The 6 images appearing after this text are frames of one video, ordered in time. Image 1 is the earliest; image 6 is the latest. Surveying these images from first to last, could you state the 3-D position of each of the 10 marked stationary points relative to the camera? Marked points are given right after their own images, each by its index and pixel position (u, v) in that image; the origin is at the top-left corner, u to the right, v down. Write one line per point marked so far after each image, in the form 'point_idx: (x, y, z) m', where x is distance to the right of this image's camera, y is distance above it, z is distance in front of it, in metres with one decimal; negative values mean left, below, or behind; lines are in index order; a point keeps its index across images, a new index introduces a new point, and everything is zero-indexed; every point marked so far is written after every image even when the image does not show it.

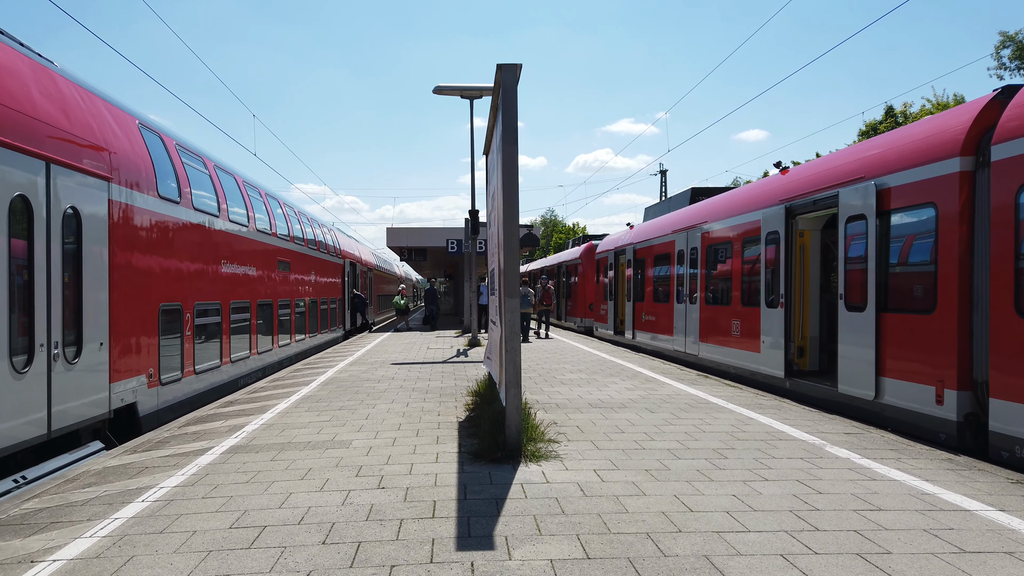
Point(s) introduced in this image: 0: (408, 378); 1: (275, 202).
0: (-1.6, -1.4, +9.7) m
1: (-5.2, +1.9, +14.0) m
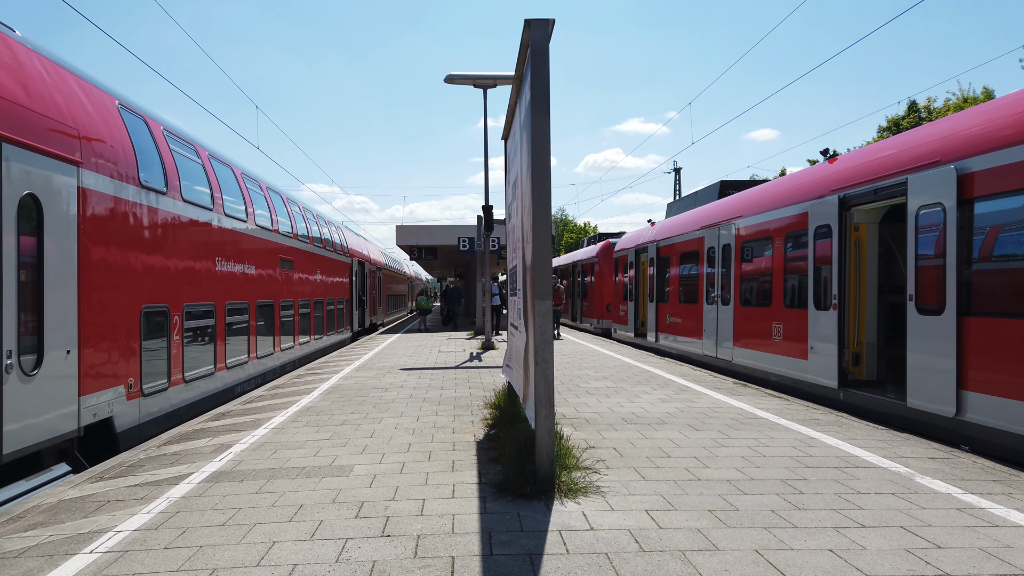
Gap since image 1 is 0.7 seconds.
0: (-1.3, -1.4, +8.9) m
1: (-4.8, +1.9, +13.2) m
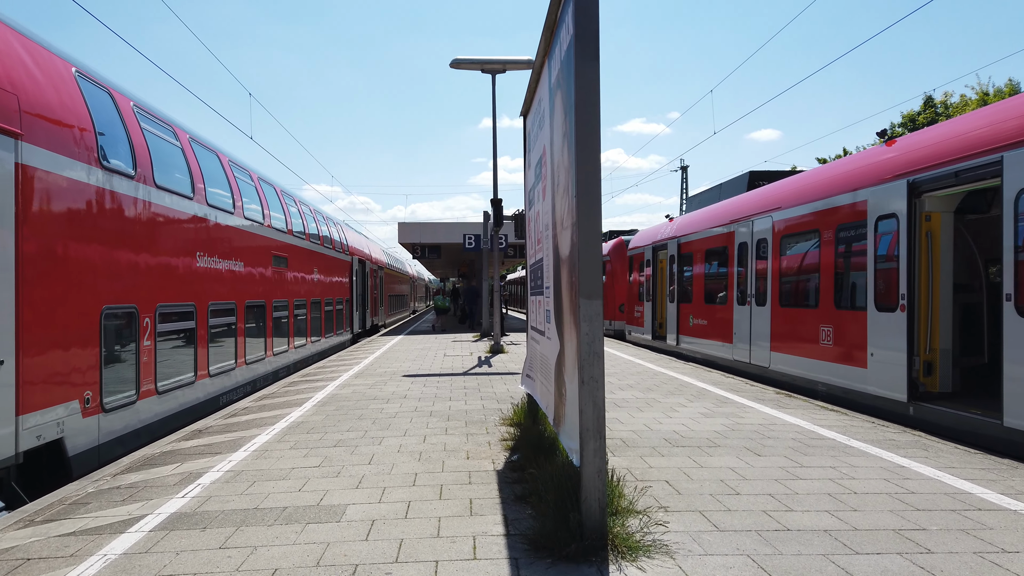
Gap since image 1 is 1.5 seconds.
0: (-1.1, -1.4, +7.9) m
1: (-4.6, +1.9, +12.3) m
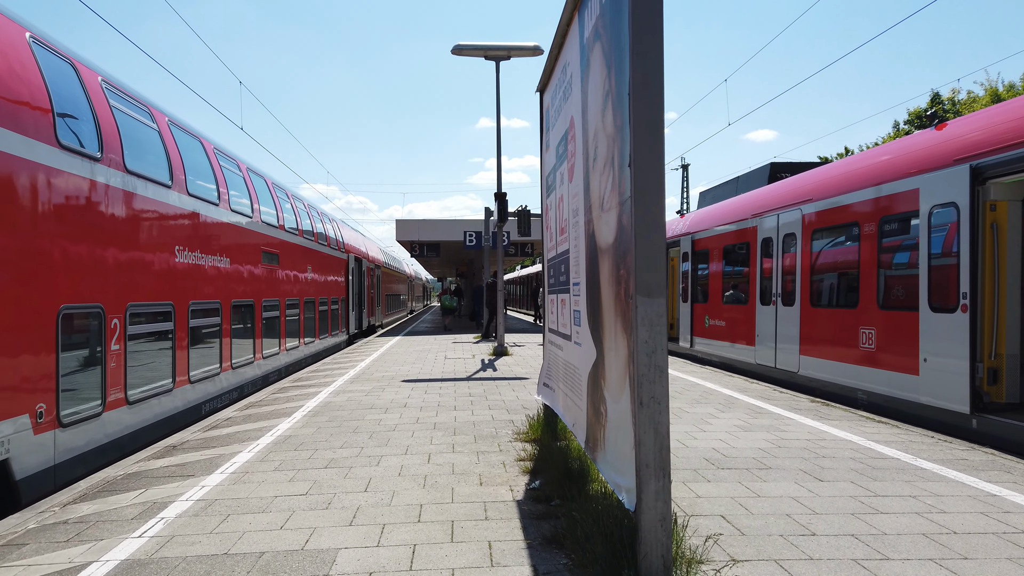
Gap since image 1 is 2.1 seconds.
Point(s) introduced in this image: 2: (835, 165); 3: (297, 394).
0: (-1.0, -1.3, +7.2) m
1: (-4.5, +1.9, +11.5) m
2: (+4.5, +1.7, +8.8) m
3: (-3.0, -1.5, +8.9) m
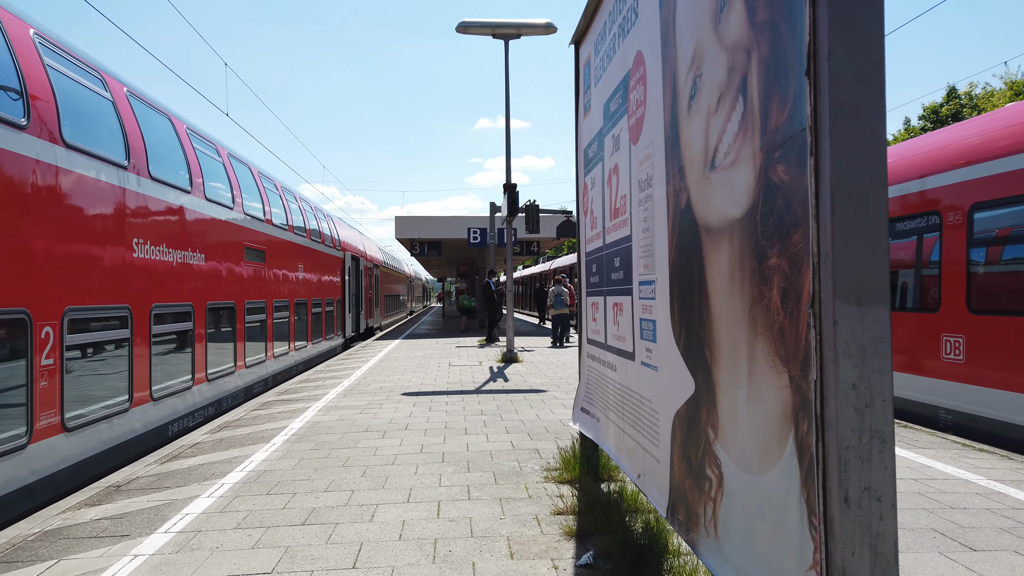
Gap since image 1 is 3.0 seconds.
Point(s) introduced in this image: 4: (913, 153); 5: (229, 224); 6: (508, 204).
0: (-0.8, -1.3, +6.0) m
1: (-4.3, +1.9, +10.4) m
2: (+4.7, +1.7, +7.7) m
3: (-2.8, -1.5, +7.8) m
4: (+4.6, +1.5, +6.7) m
5: (-4.0, +0.9, +9.0) m
6: (-0.1, +1.8, +13.6) m
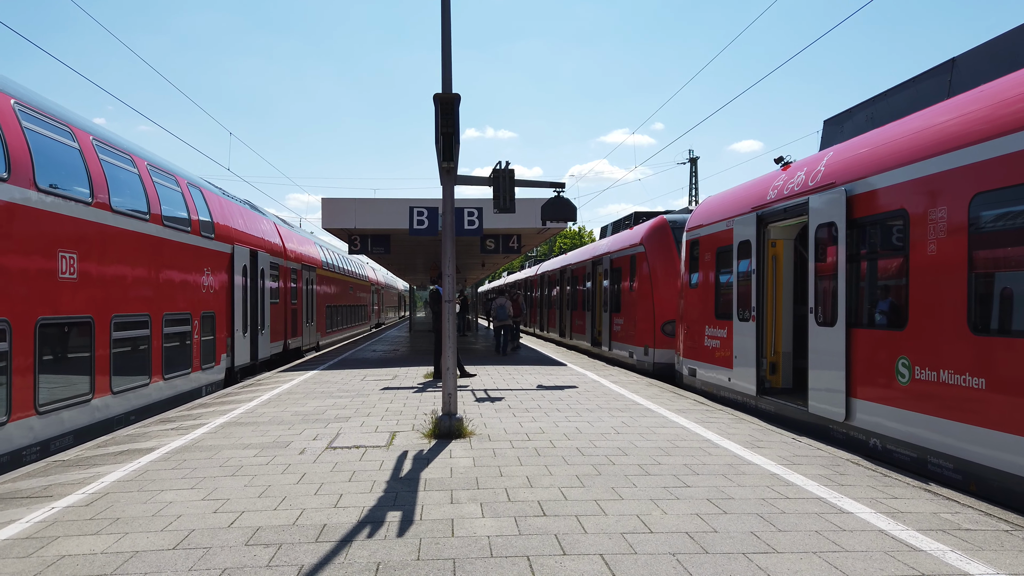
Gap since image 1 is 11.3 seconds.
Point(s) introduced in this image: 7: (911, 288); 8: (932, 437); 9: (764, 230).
0: (-1.5, -1.4, +4.3) m
1: (-5.1, +1.8, +8.7) m
2: (+3.9, +1.5, +6.2) m
3: (-3.6, -1.6, +6.1) m
4: (+3.8, +1.4, +5.2) m
5: (-4.8, +0.8, +7.3) m
6: (-1.0, +1.6, +12.0) m
7: (+3.6, +0.1, +5.4) m
8: (+3.5, -1.3, +5.3) m
9: (+3.4, +0.7, +8.3) m
